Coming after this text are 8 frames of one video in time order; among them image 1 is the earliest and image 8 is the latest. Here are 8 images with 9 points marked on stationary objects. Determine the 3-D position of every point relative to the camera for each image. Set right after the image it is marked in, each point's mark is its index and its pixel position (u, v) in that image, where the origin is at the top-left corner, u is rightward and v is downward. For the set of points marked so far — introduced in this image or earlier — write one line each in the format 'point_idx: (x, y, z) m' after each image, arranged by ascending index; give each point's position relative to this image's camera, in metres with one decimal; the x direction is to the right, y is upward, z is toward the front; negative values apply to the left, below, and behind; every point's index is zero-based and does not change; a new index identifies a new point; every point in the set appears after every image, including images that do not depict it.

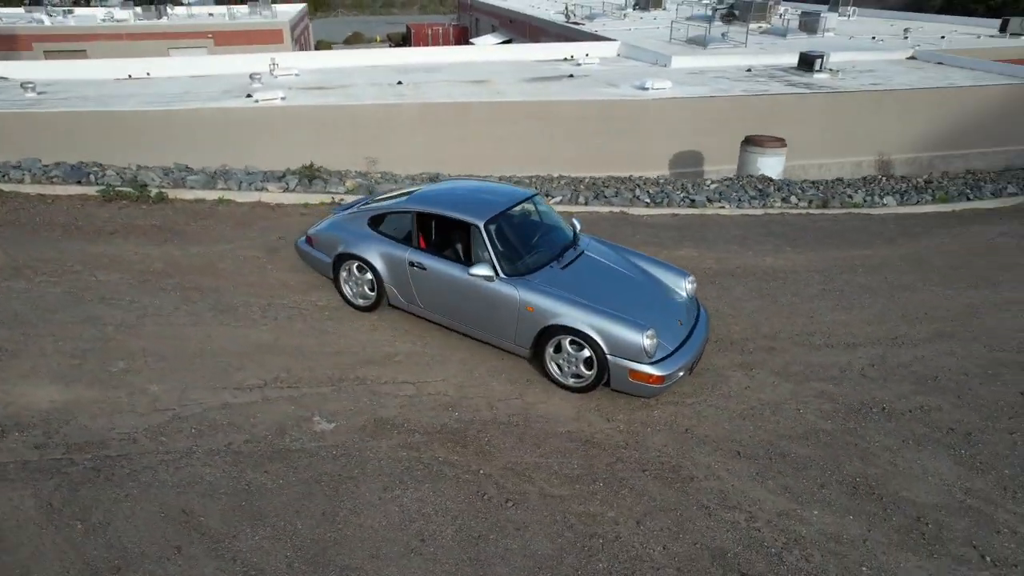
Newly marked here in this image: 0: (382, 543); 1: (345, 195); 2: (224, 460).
0: (-0.8, -1.8, +4.3) m
1: (-2.7, +1.5, +10.0) m
2: (-2.2, -1.3, +4.9) m
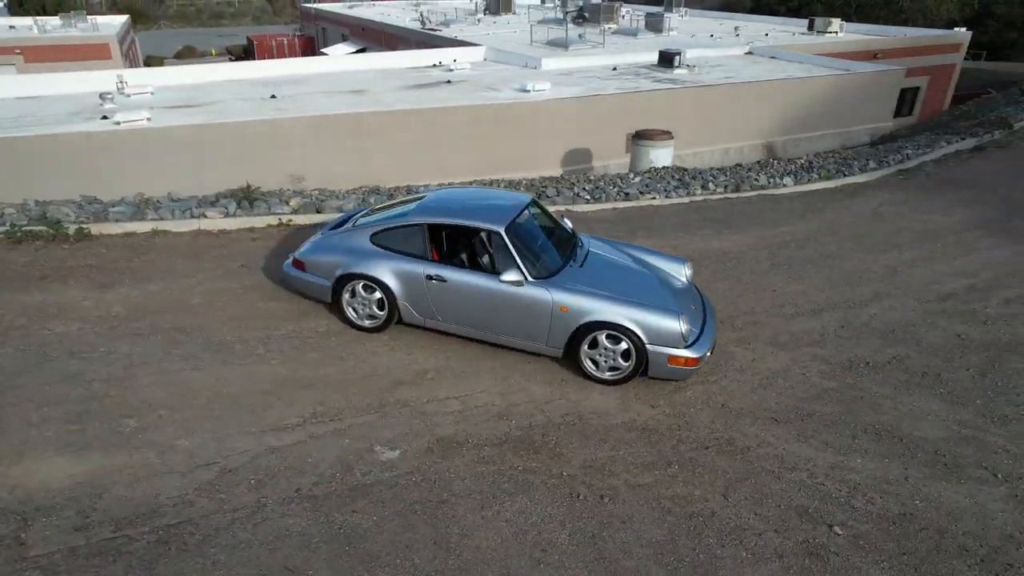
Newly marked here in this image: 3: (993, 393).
0: (0.0, -1.8, +4.2) m
1: (-3.3, +1.1, +9.4) m
2: (-1.4, -1.6, +4.5) m
3: (+5.1, -1.1, +6.6) m
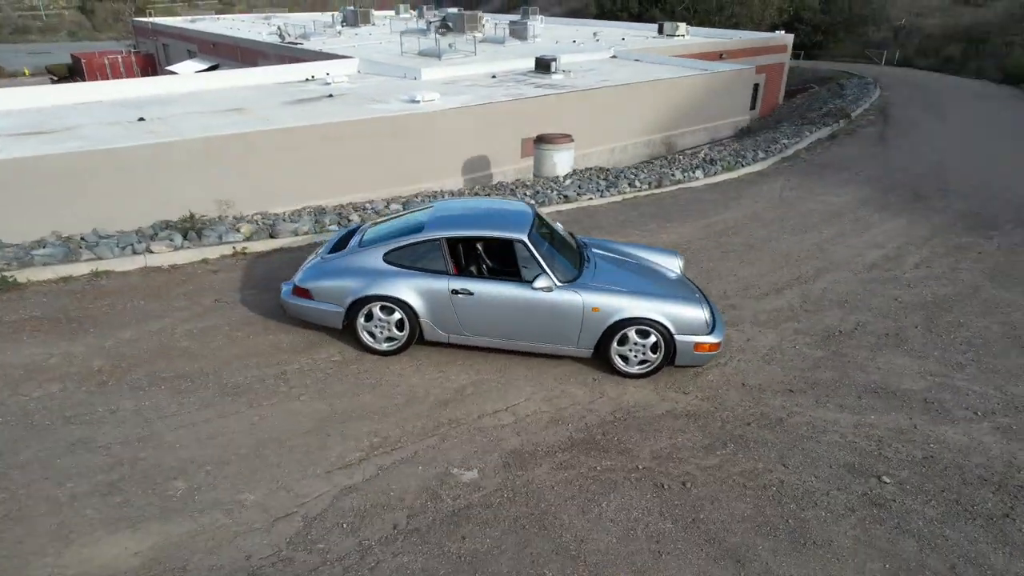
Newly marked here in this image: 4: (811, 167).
0: (+0.8, -1.8, +4.3) m
1: (-3.7, +0.6, +8.7) m
2: (-0.7, -1.7, +4.3) m
3: (+5.2, -0.7, +7.6) m
4: (+8.2, +3.4, +17.5) m
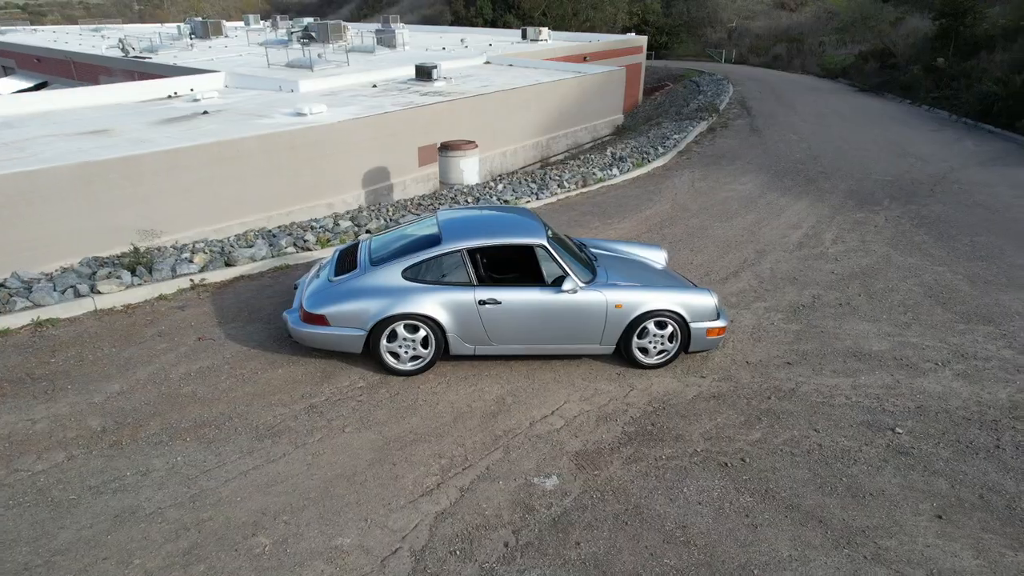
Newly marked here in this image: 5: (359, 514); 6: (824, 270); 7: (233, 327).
0: (+1.6, -1.8, +4.5) m
1: (-3.9, +0.2, +8.0) m
2: (+0.1, -1.8, +4.2) m
3: (+5.1, -0.3, +8.7) m
4: (+5.7, +3.9, +18.9) m
5: (-1.1, -1.6, +4.4) m
6: (+4.9, +0.3, +9.9) m
7: (-3.0, -0.4, +6.8) m
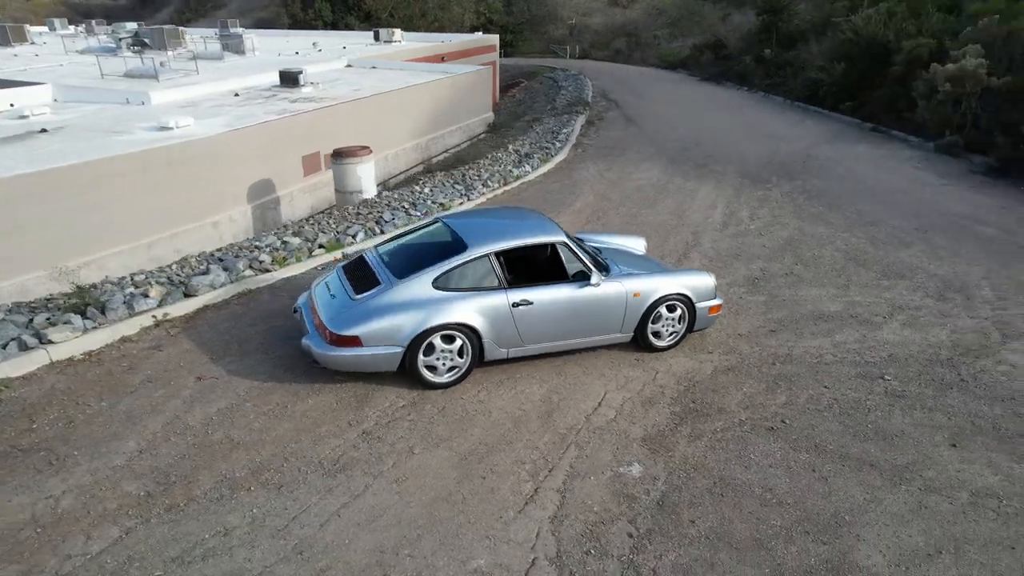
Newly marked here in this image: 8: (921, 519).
0: (+2.3, -1.6, +4.9) m
1: (-3.9, -0.2, +7.1) m
2: (+1.0, -1.7, +4.3) m
3: (+4.7, +0.2, +9.7) m
4: (+2.7, +4.3, +19.8) m
5: (-0.2, -1.6, +4.3) m
6: (+4.2, +0.7, +10.9) m
7: (-2.7, -0.7, +6.2) m
8: (+3.1, -1.7, +4.7) m
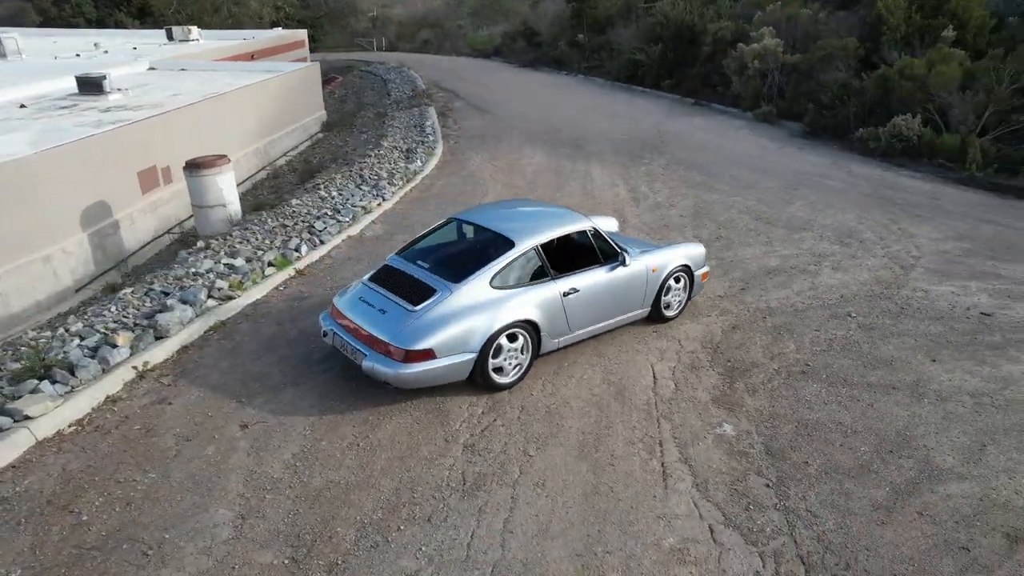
0: (+3.2, -1.1, +5.7) m
1: (-3.6, -0.6, +6.0) m
2: (+2.1, -1.5, +4.7) m
3: (+4.0, +0.9, +10.8) m
4: (-1.3, +4.6, +19.9) m
5: (+0.9, -1.6, +4.3) m
6: (+3.0, +1.3, +11.8) m
7: (-2.1, -1.0, +5.5) m
8: (+4.0, -1.2, +5.6) m
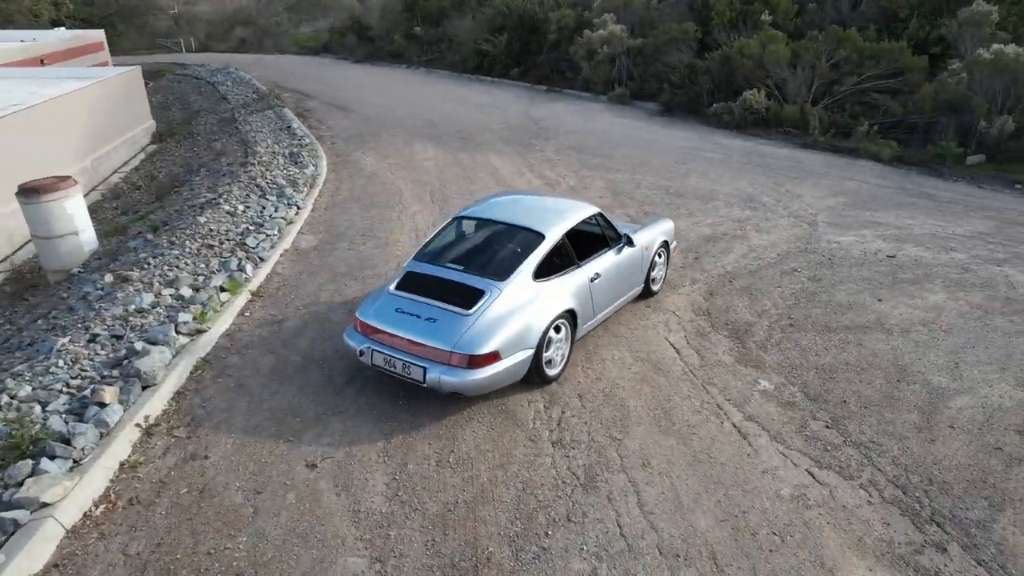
0: (+3.6, -0.7, +6.4) m
1: (-3.1, -1.0, +5.2) m
2: (+2.8, -1.1, +5.3) m
3: (+2.8, +1.5, +11.6) m
4: (-4.9, +4.4, +19.1) m
5: (+1.8, -1.4, +4.6) m
6: (+1.7, +1.8, +12.3) m
7: (-1.5, -1.2, +5.0) m
8: (+4.3, -0.6, +6.6) m
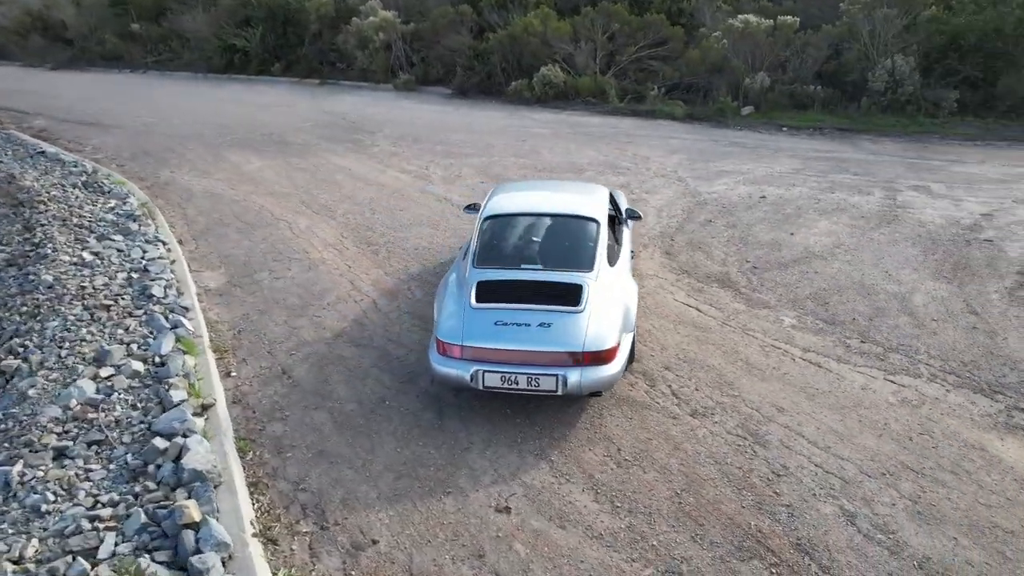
0: (+3.8, +0.1, +7.6) m
1: (-1.8, -1.5, +4.1) m
2: (+3.6, -0.5, +6.3) m
3: (+0.8, +2.0, +12.0) m
4: (-9.5, +3.3, +16.1) m
5: (+2.9, -0.9, +5.3) m
6: (-0.6, +2.0, +12.3) m
7: (-0.2, -1.3, +4.5) m
8: (+4.4, +0.3, +8.0) m
